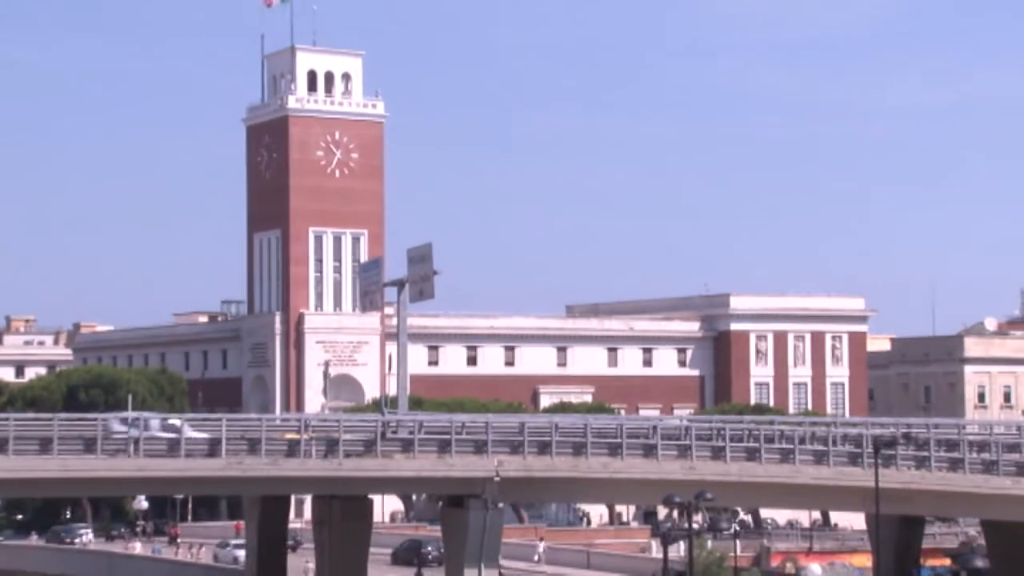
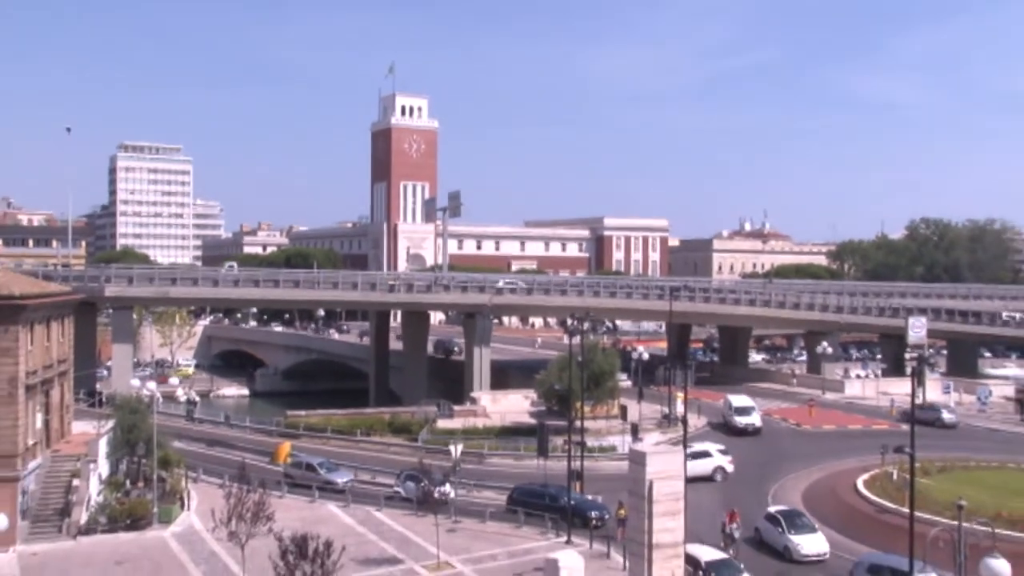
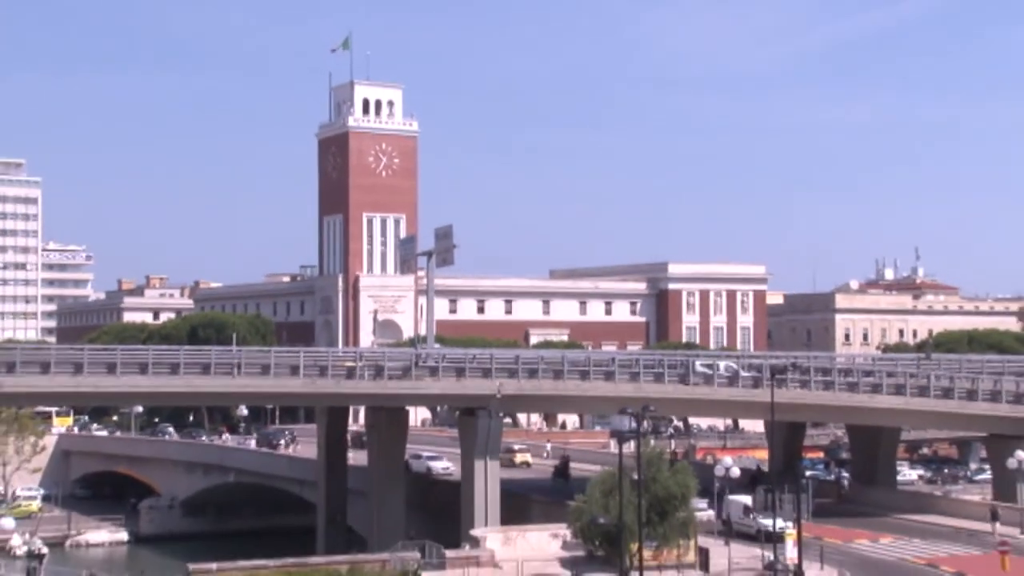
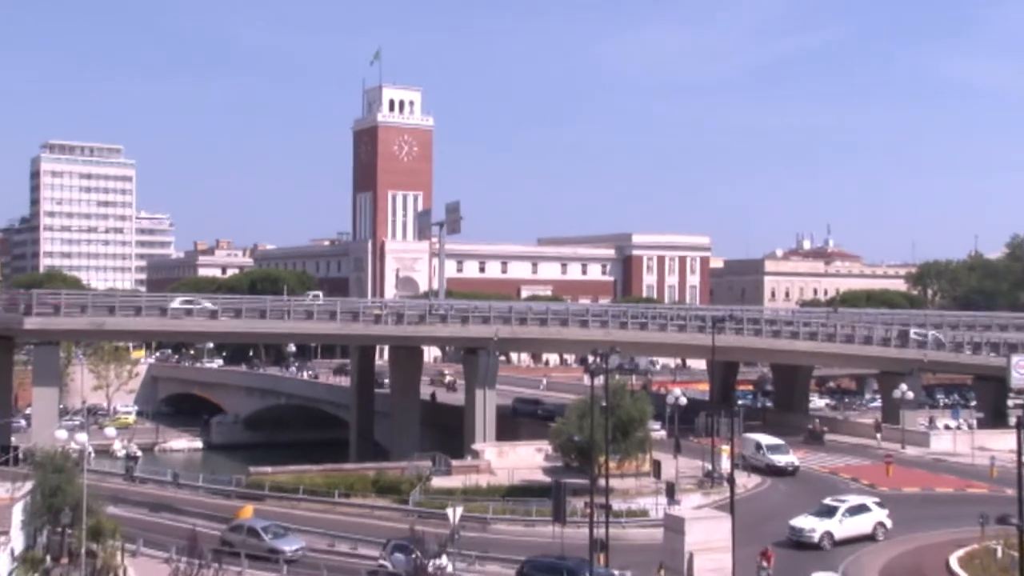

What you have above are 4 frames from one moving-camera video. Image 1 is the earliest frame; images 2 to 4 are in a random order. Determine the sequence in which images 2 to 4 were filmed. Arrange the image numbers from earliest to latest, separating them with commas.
3, 4, 2
